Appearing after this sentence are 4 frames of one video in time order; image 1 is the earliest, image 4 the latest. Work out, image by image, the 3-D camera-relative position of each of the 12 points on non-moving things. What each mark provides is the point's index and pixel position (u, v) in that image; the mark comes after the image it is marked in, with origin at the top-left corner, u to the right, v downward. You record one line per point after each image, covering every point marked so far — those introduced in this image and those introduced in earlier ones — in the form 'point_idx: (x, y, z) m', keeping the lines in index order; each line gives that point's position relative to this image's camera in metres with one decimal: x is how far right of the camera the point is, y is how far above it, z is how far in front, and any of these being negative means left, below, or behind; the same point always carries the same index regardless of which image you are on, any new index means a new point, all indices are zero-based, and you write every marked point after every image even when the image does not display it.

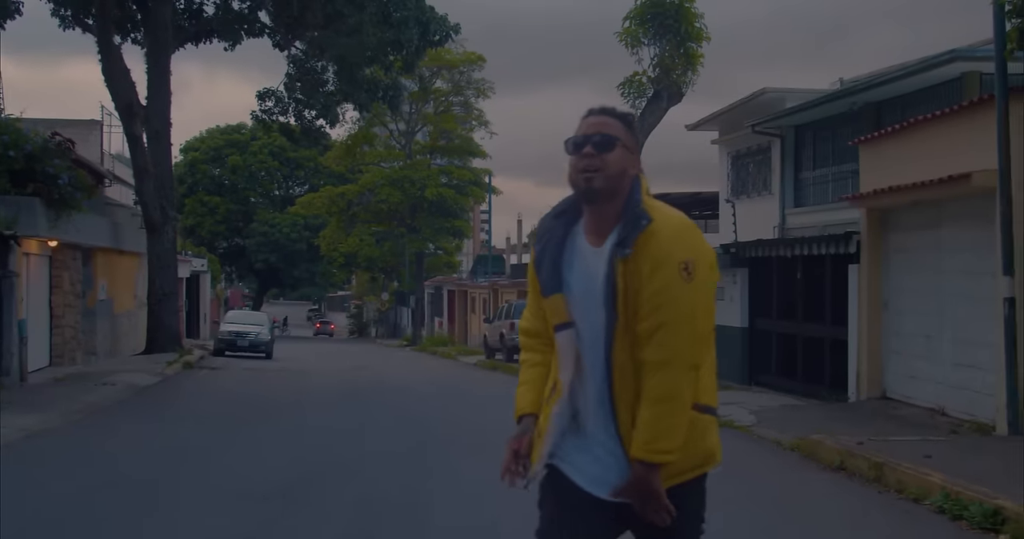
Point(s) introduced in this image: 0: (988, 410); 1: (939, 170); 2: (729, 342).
0: (+5.1, -1.5, +10.9) m
1: (+4.9, +1.1, +11.7) m
2: (+3.8, -1.3, +18.0) m
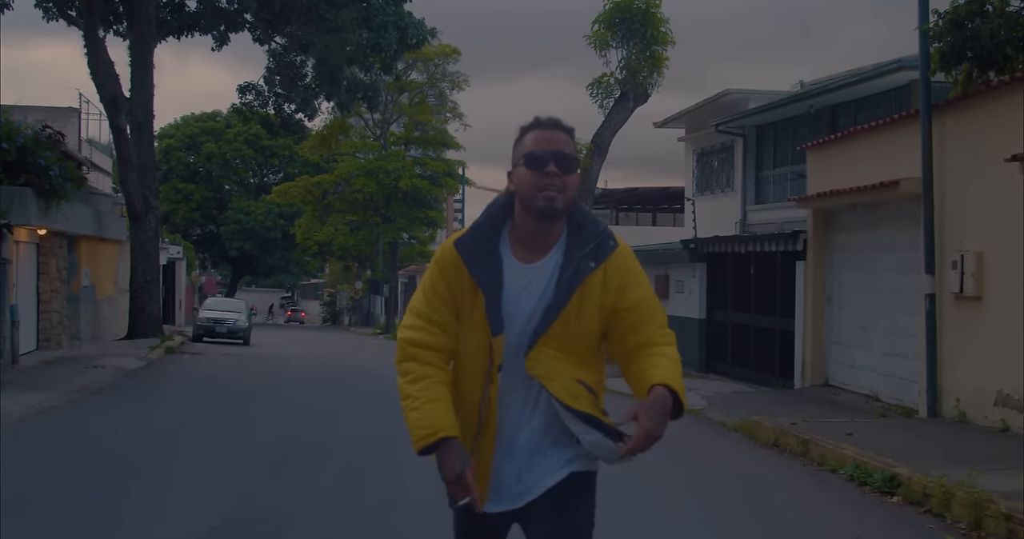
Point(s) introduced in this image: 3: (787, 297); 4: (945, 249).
0: (+4.8, -1.5, +12.1) m
1: (+4.6, +1.2, +12.8) m
2: (+3.3, -1.2, +19.1) m
3: (+4.2, -0.4, +15.6) m
4: (+4.6, +0.2, +10.9) m
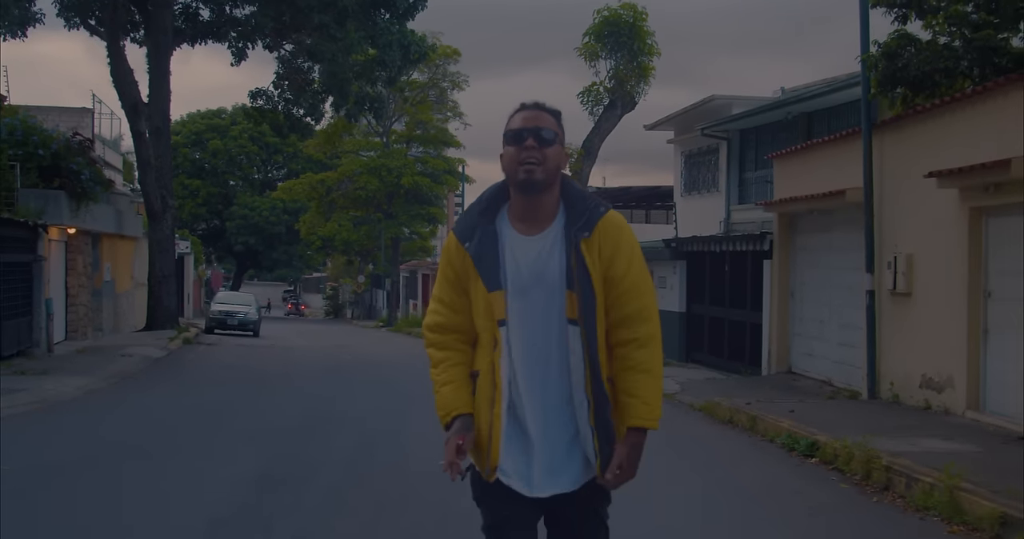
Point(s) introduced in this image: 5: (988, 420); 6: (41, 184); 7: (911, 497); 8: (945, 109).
0: (+4.6, -1.5, +13.6) m
1: (+4.5, +1.2, +14.3) m
2: (+3.2, -1.1, +20.7) m
3: (+4.1, -0.4, +17.2) m
4: (+4.5, +0.2, +12.4) m
5: (+4.7, -1.5, +10.1) m
6: (-9.0, +1.6, +19.3) m
7: (+2.8, -1.5, +7.0) m
8: (+4.6, +1.7, +11.0) m
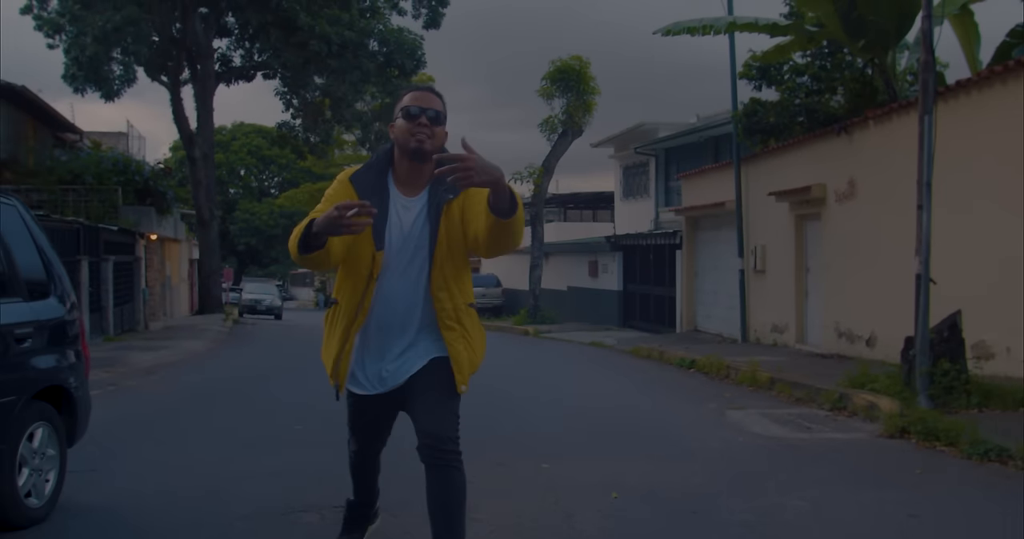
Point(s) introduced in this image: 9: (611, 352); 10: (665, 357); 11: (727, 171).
0: (+4.5, -1.2, +19.5) m
1: (+4.2, +1.4, +20.2) m
2: (+2.9, -0.8, +26.5) m
3: (+3.9, -0.1, +23.1) m
4: (+4.3, +0.5, +18.3) m
5: (+4.6, -1.2, +16.0) m
6: (-9.3, +1.7, +25.0) m
7: (+2.7, -1.3, +12.9) m
8: (+4.5, +2.0, +16.9) m
9: (+1.9, -1.6, +18.3) m
10: (+2.5, -1.5, +16.4) m
11: (+4.3, +1.9, +19.6) m
